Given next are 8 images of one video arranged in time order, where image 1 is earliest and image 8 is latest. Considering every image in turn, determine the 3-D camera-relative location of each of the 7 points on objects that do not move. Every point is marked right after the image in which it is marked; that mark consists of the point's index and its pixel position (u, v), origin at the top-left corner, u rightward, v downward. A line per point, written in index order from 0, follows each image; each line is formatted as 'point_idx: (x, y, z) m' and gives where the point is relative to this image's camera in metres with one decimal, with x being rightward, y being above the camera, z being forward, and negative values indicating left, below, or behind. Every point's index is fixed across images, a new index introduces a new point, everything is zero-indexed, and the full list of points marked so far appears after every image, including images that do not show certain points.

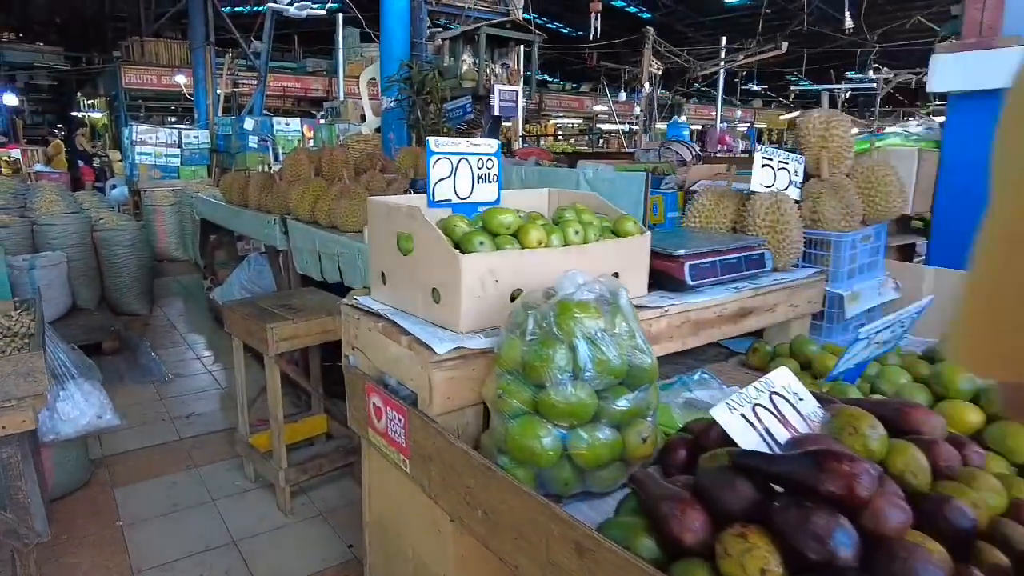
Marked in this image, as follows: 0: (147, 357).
0: (-2.3, -0.4, +4.3) m
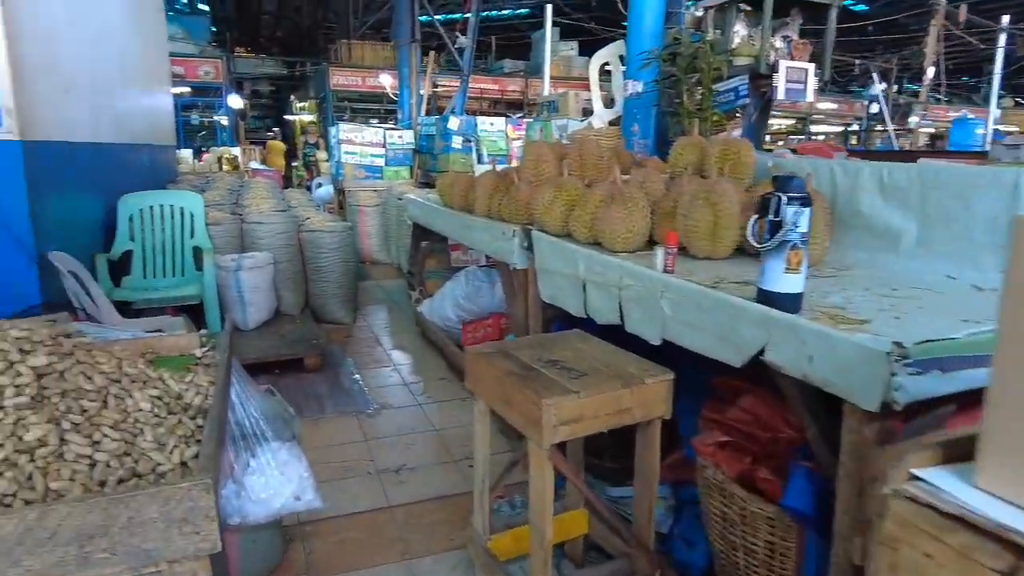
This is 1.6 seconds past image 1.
0: (-0.9, -0.5, +3.8) m
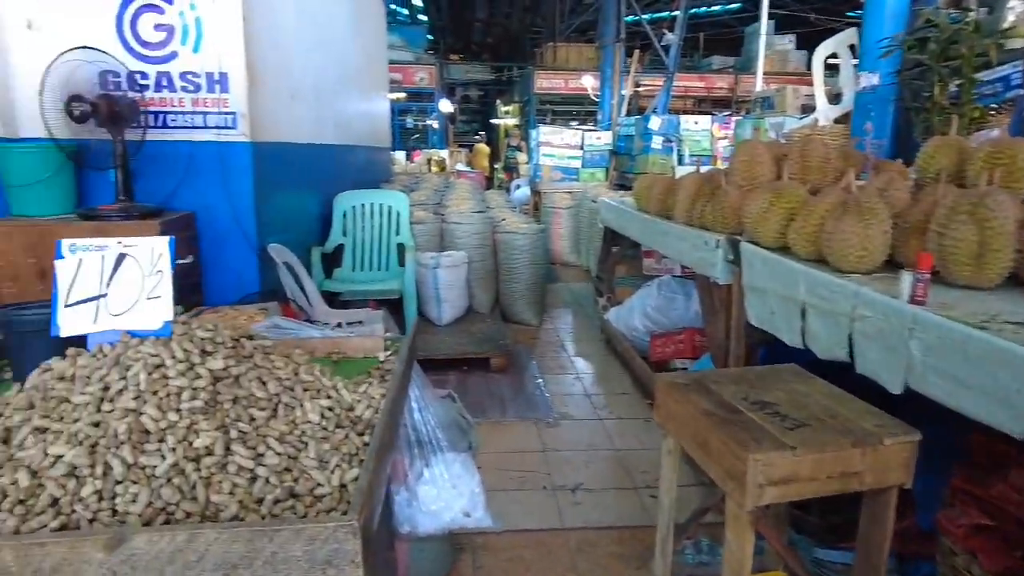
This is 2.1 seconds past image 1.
0: (+0.1, -0.5, +3.7) m
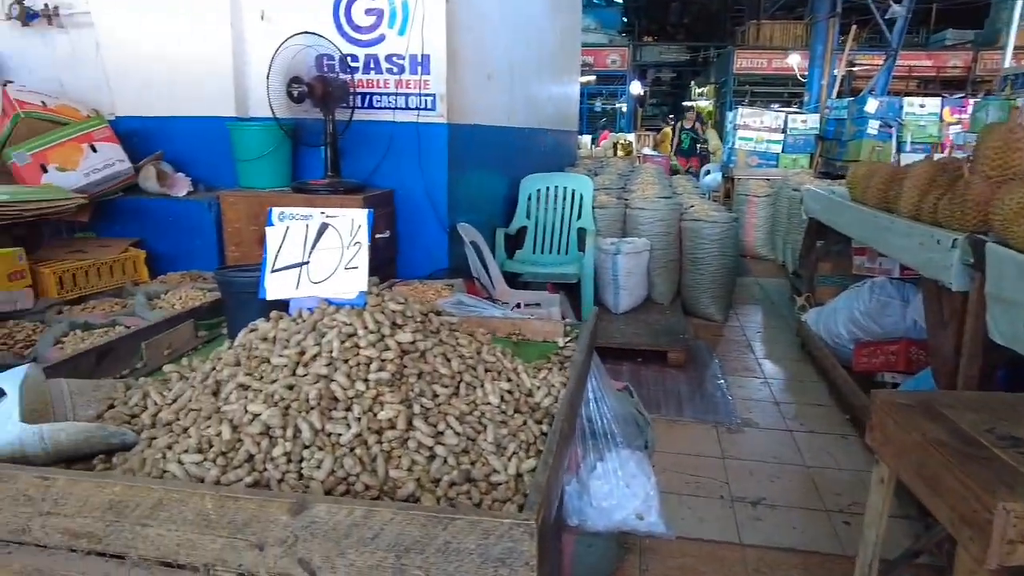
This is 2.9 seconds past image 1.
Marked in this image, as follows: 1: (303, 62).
0: (+1.0, -0.5, +3.5) m
1: (-0.9, +1.0, +3.0) m
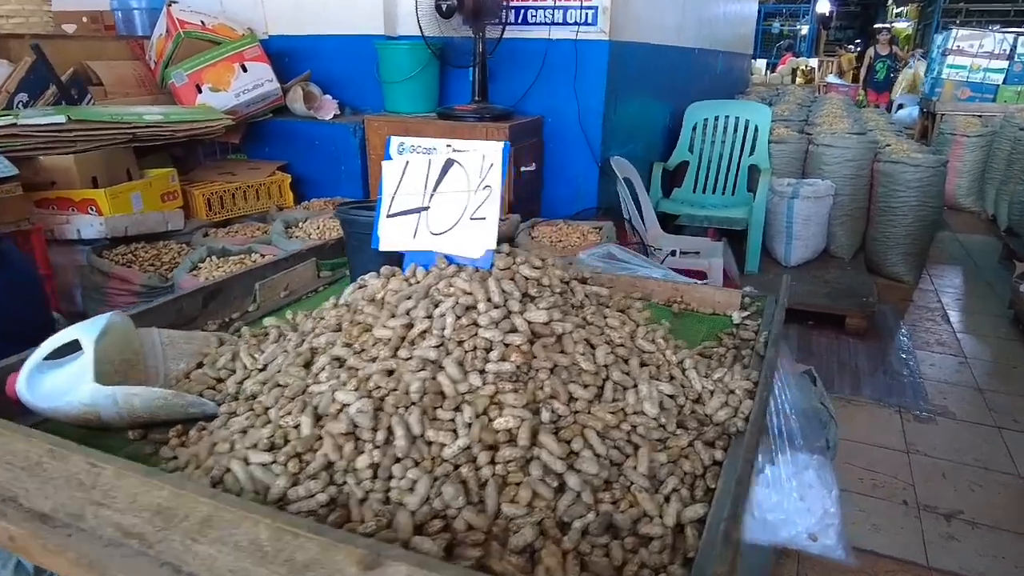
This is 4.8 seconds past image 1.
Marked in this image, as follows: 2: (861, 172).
0: (+1.7, -0.3, +3.0) m
1: (-0.2, +1.2, +2.7) m
2: (+1.9, +0.6, +3.8) m
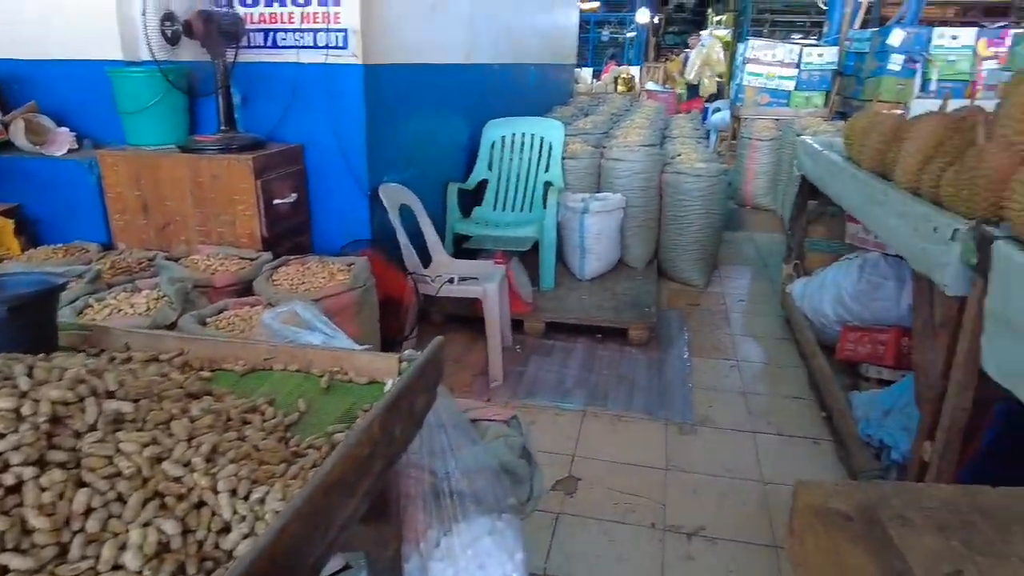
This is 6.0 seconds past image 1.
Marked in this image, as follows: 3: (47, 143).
0: (+0.7, -0.4, +3.1) m
1: (-1.2, +1.0, +2.5) m
2: (+0.8, +0.6, +4.0) m
3: (-1.9, +0.6, +2.9) m
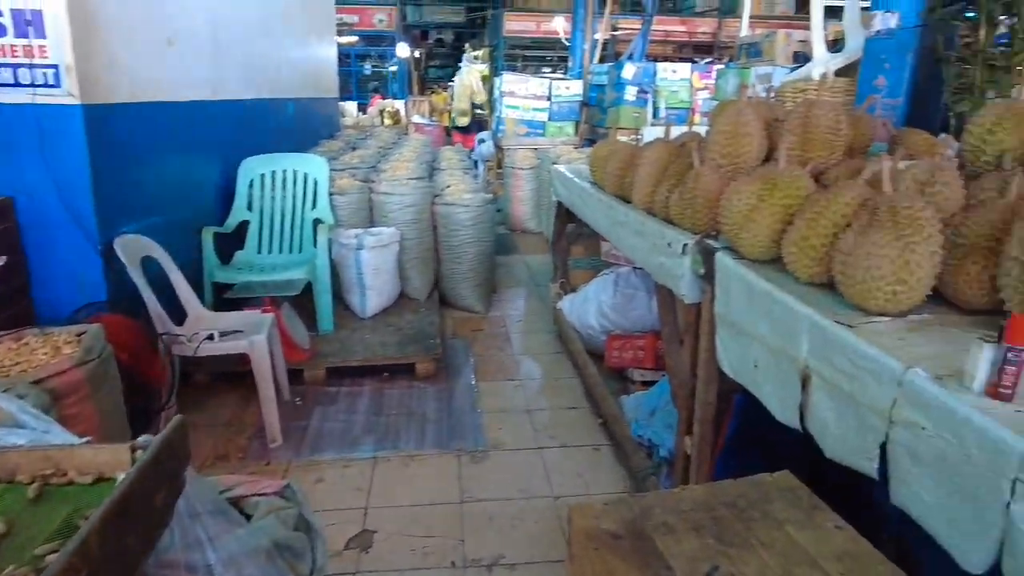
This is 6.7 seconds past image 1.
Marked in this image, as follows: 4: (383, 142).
0: (-0.2, -0.5, +3.1) m
1: (-2.0, +0.8, +2.0) m
2: (-0.5, +0.4, +4.0) m
3: (-2.8, +0.2, +2.1) m
4: (-1.2, +1.3, +6.3) m
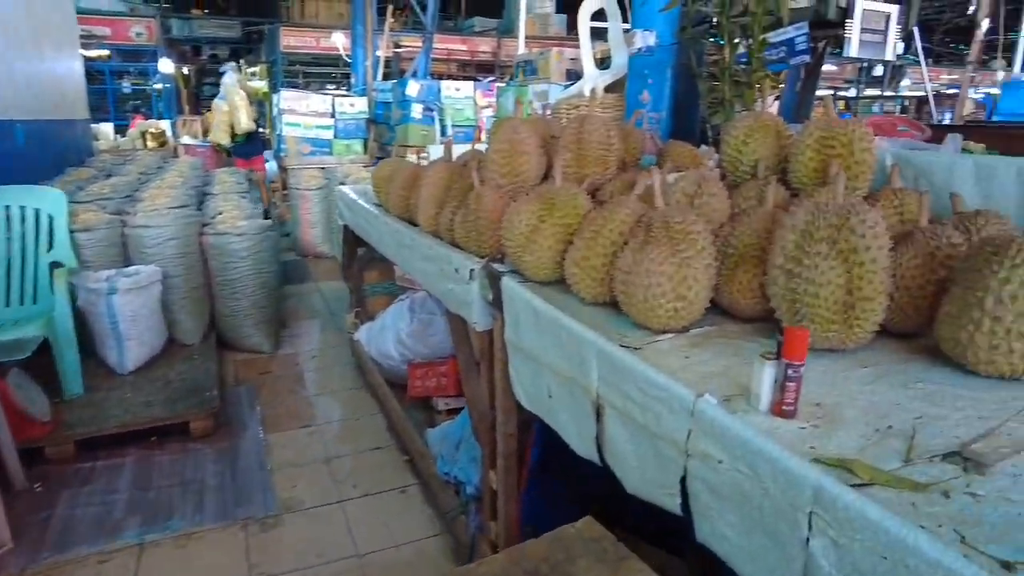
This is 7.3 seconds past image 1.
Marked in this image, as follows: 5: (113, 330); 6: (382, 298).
0: (-1.0, -0.7, +2.8) m
1: (-2.6, +0.5, +1.2) m
2: (-1.6, +0.2, +3.5) m
3: (-3.3, -0.1, +1.1) m
4: (-3.0, +1.0, +5.6) m
5: (-1.8, -0.2, +3.1) m
6: (-0.7, -0.1, +3.6) m
